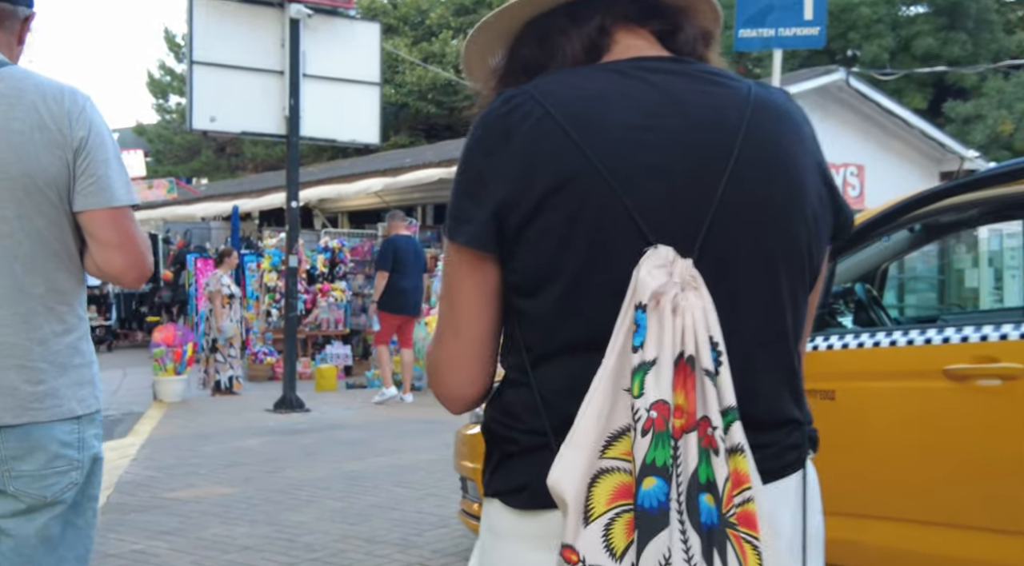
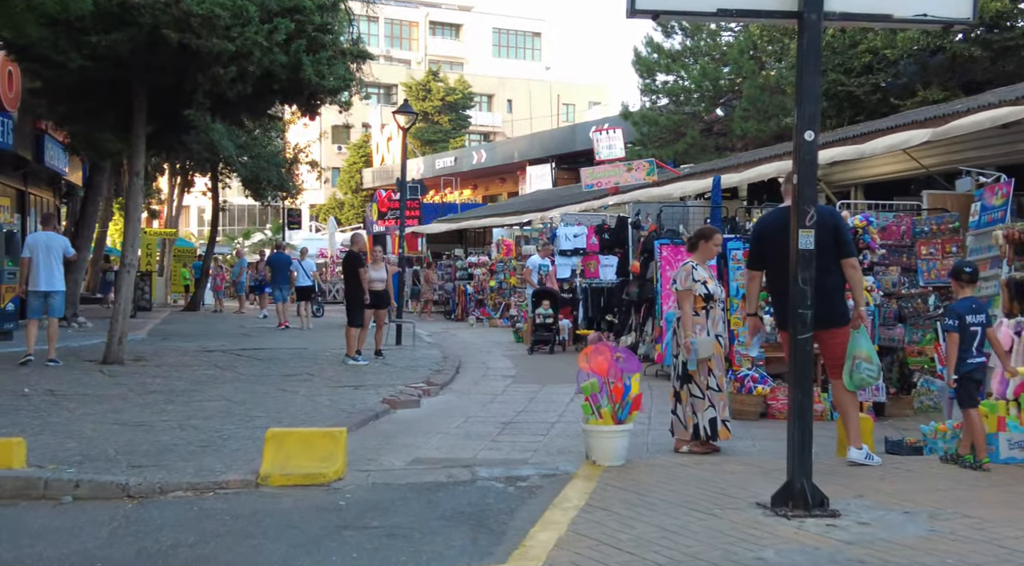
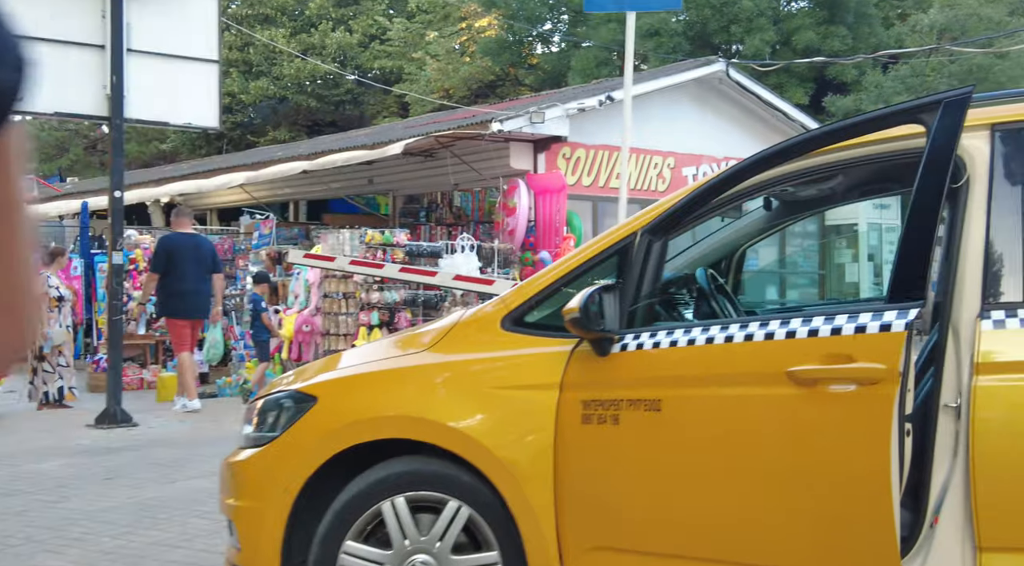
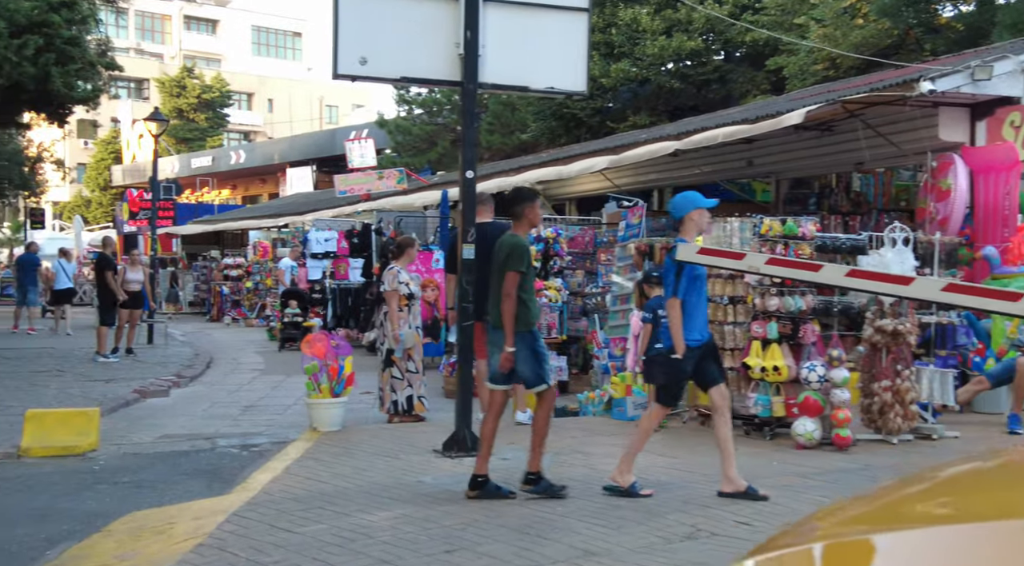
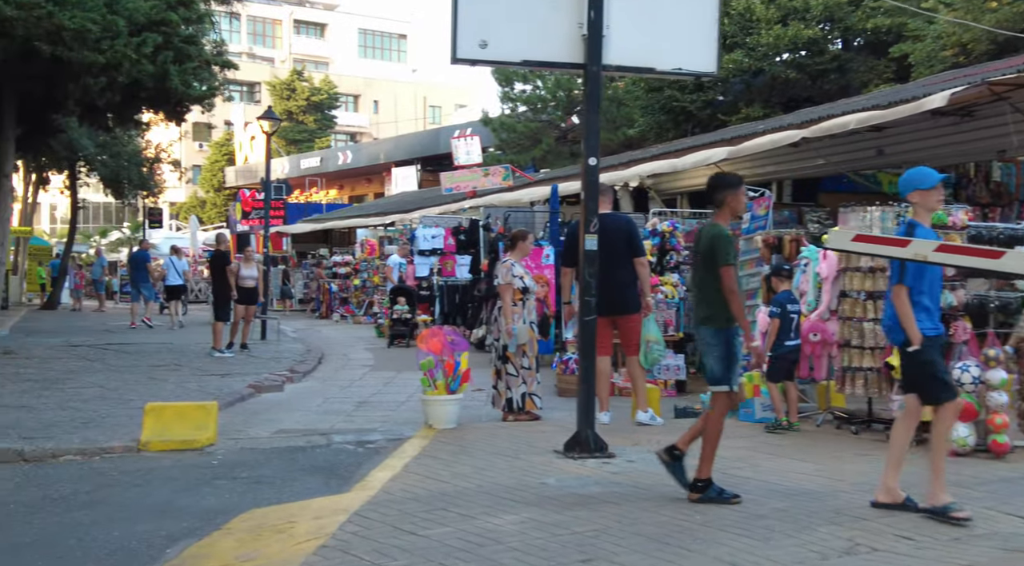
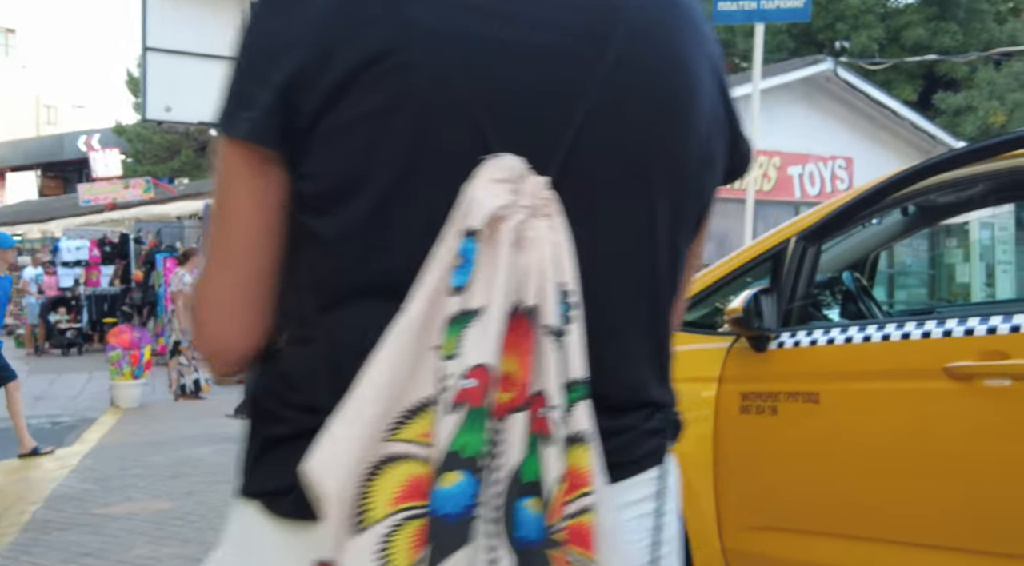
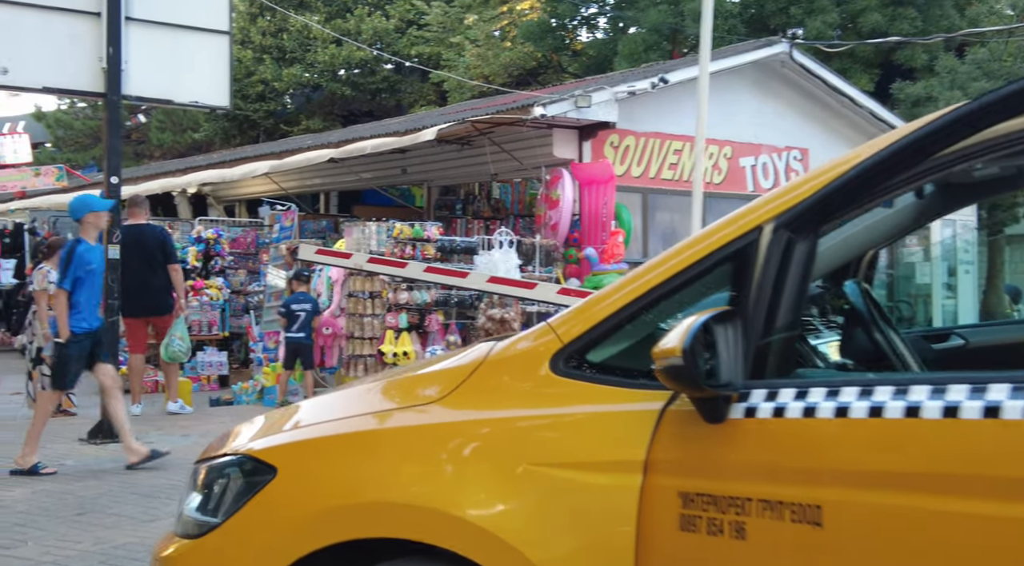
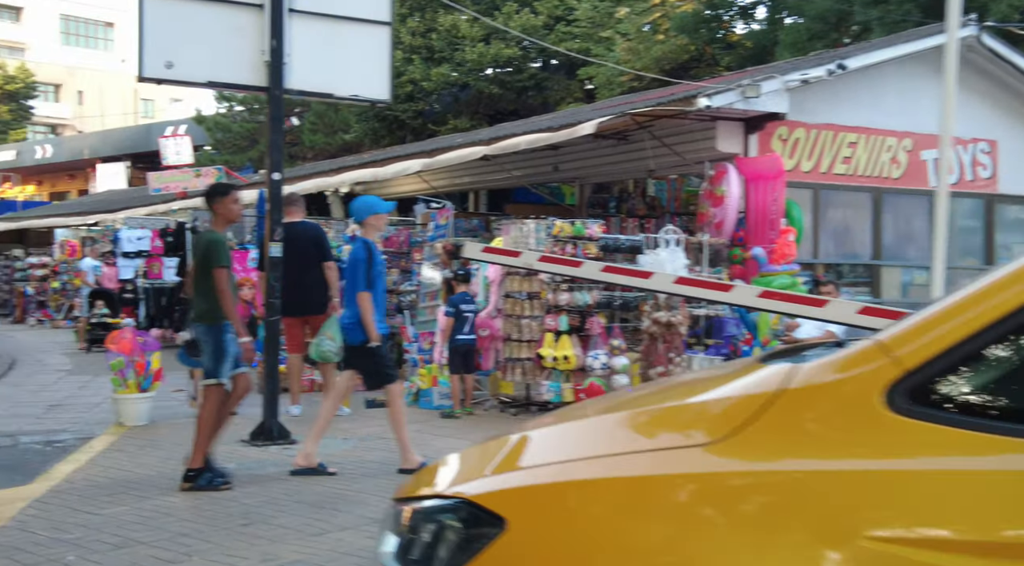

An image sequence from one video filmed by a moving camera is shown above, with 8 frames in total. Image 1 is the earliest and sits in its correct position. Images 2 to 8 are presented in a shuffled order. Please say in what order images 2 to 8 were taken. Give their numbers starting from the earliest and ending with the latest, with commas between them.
6, 3, 7, 8, 4, 5, 2
